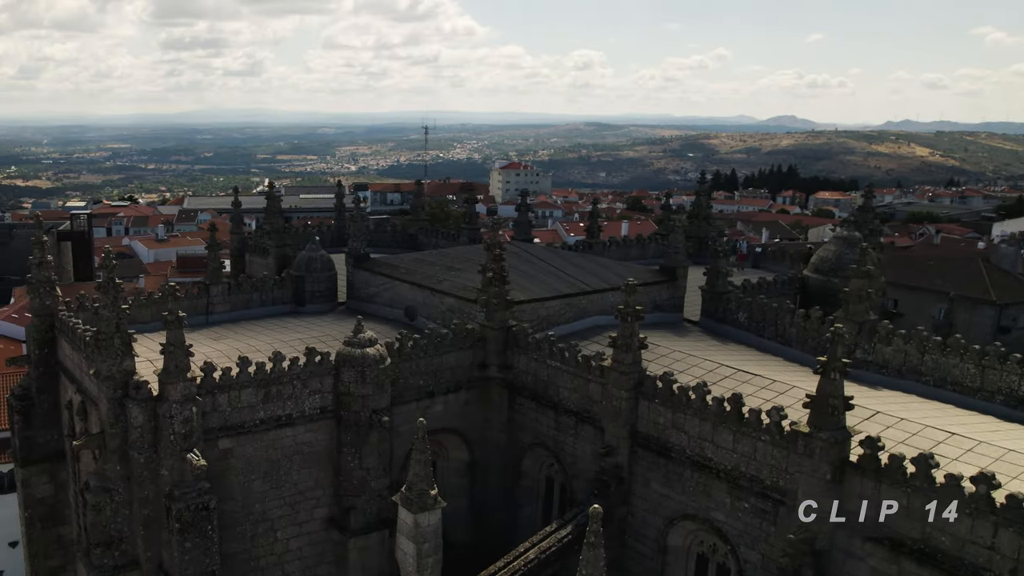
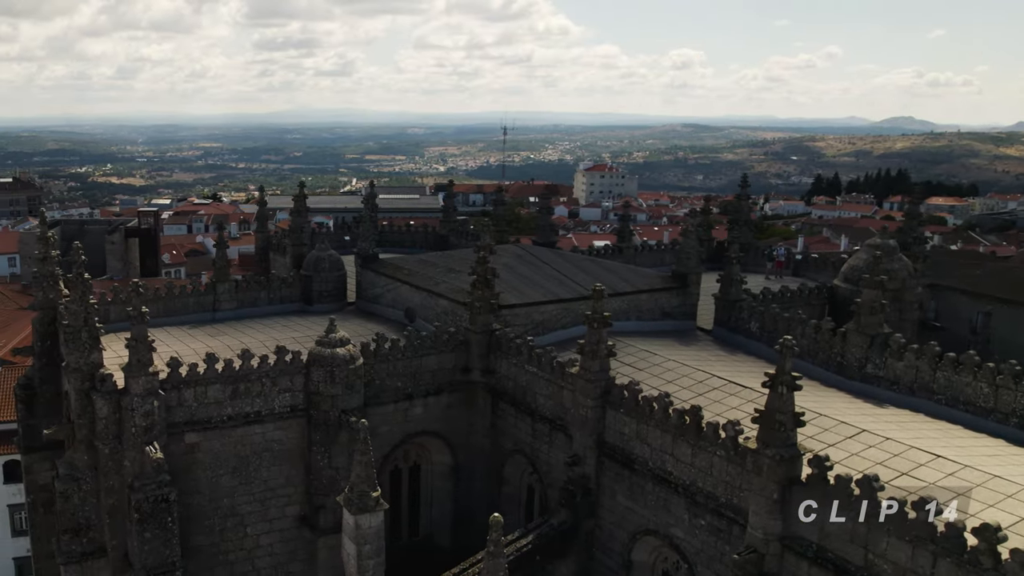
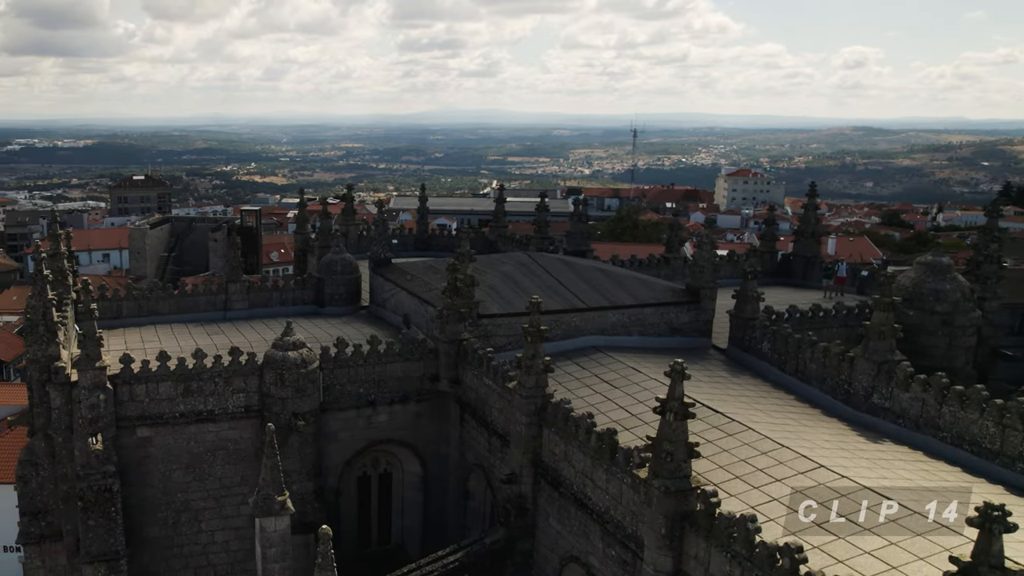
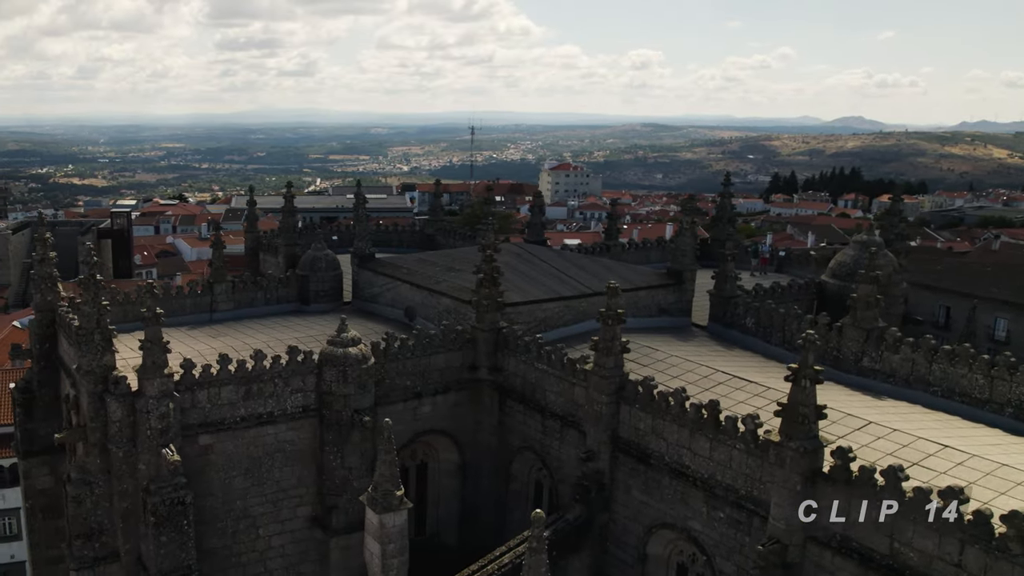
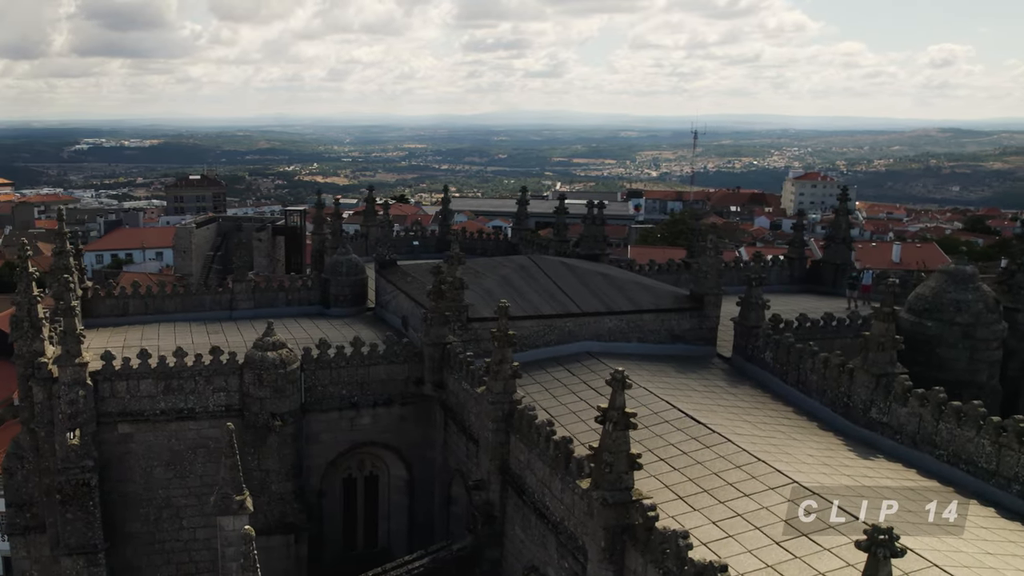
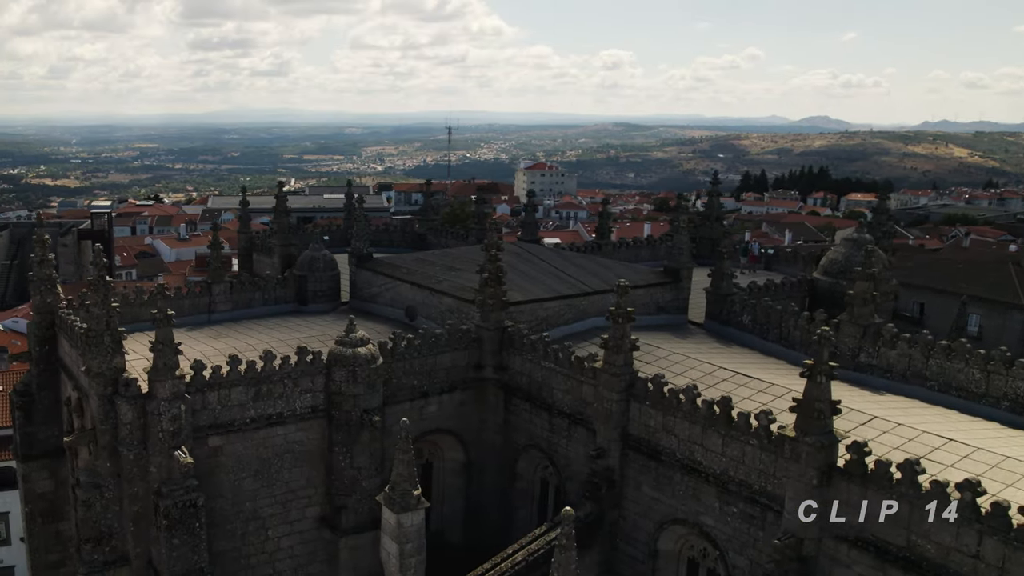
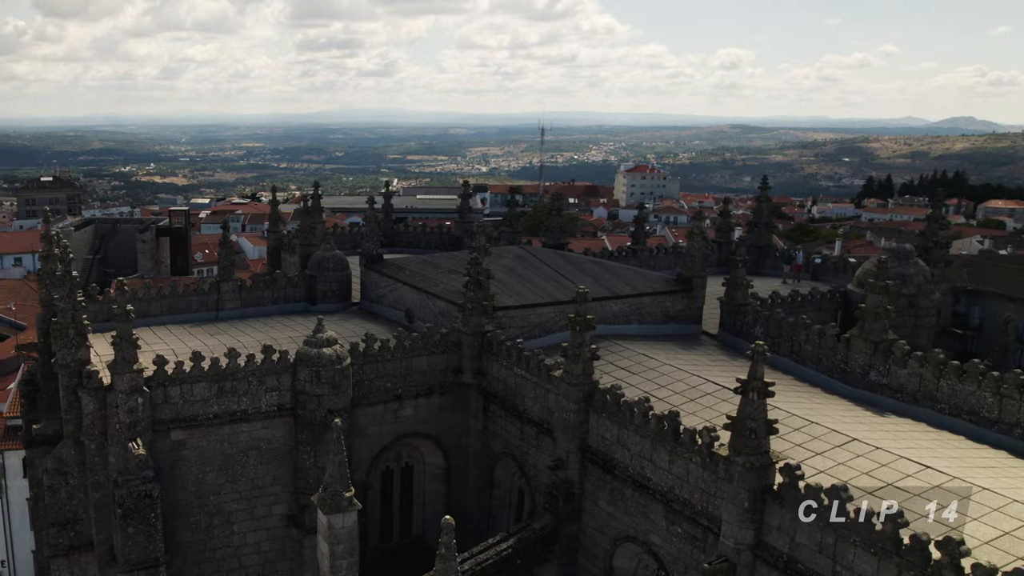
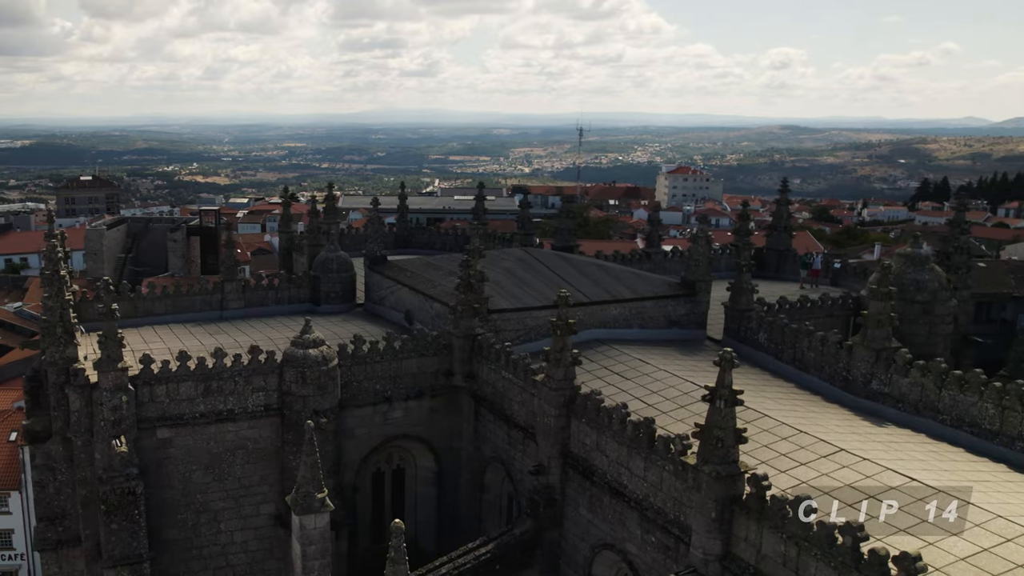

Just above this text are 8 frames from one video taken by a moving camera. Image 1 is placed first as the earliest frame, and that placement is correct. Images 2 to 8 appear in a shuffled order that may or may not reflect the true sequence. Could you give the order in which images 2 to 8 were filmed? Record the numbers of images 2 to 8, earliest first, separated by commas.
6, 4, 2, 7, 8, 3, 5
